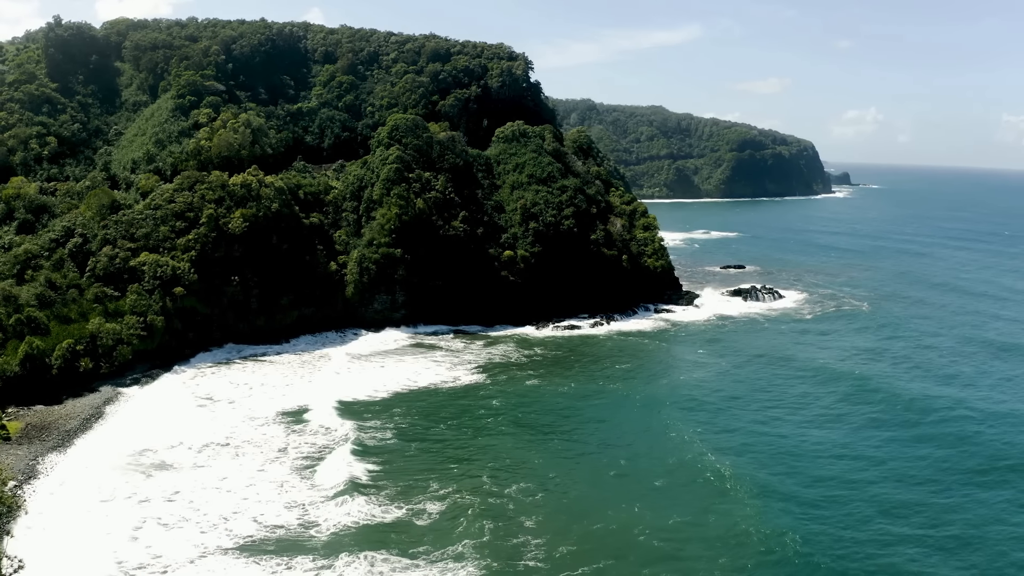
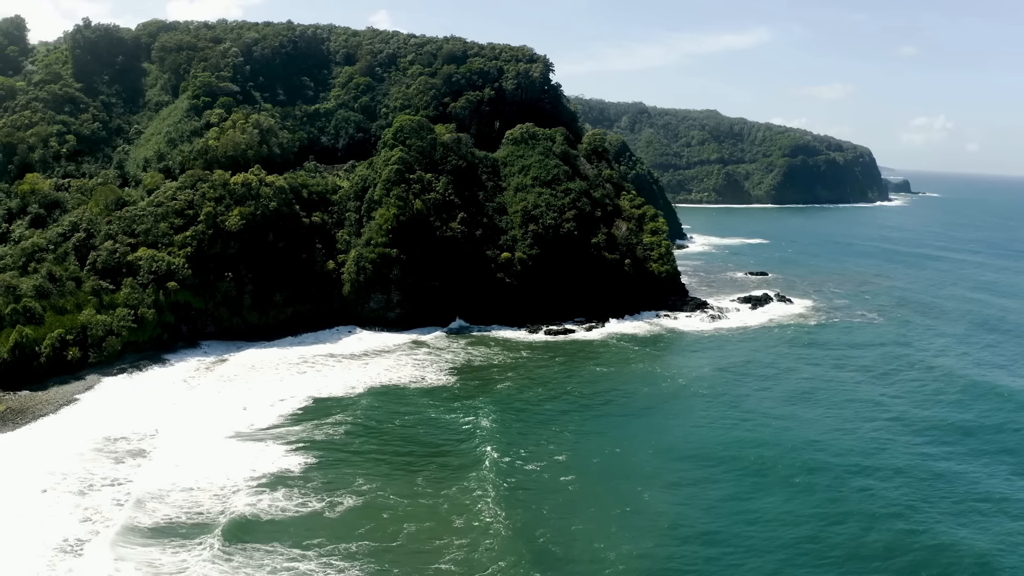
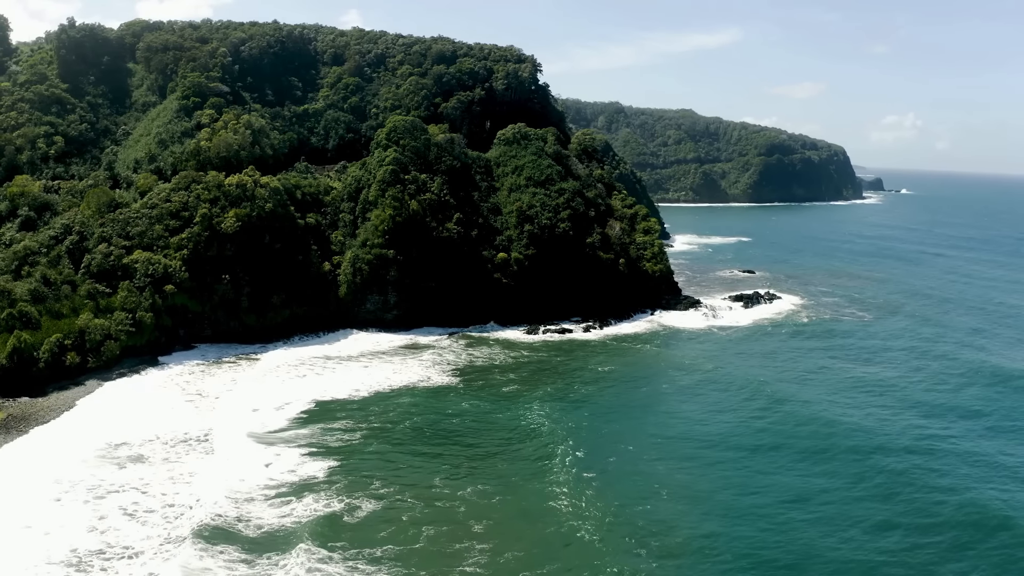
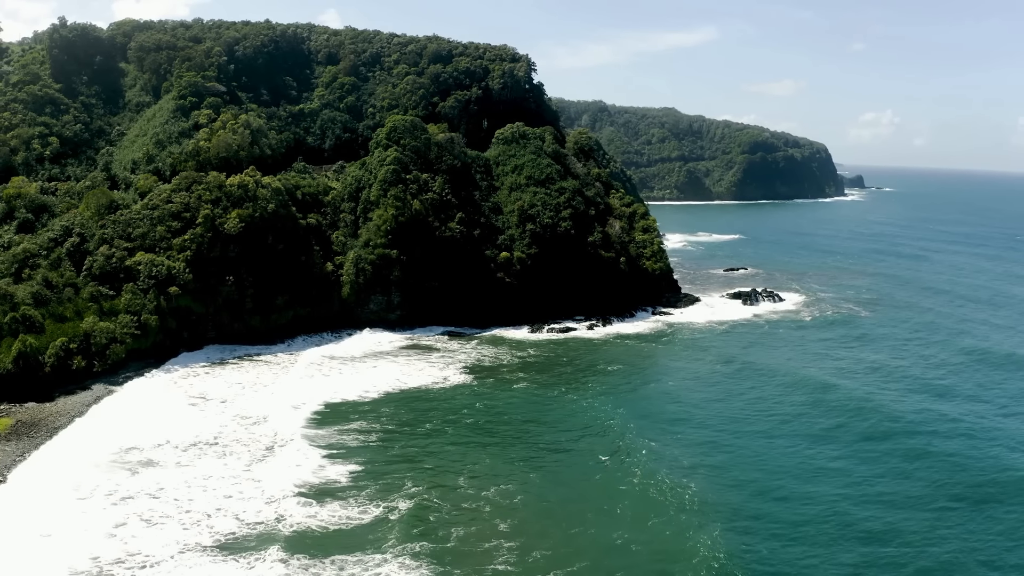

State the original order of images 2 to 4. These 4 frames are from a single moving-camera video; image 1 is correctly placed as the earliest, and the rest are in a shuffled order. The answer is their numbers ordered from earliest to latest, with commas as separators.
4, 3, 2
